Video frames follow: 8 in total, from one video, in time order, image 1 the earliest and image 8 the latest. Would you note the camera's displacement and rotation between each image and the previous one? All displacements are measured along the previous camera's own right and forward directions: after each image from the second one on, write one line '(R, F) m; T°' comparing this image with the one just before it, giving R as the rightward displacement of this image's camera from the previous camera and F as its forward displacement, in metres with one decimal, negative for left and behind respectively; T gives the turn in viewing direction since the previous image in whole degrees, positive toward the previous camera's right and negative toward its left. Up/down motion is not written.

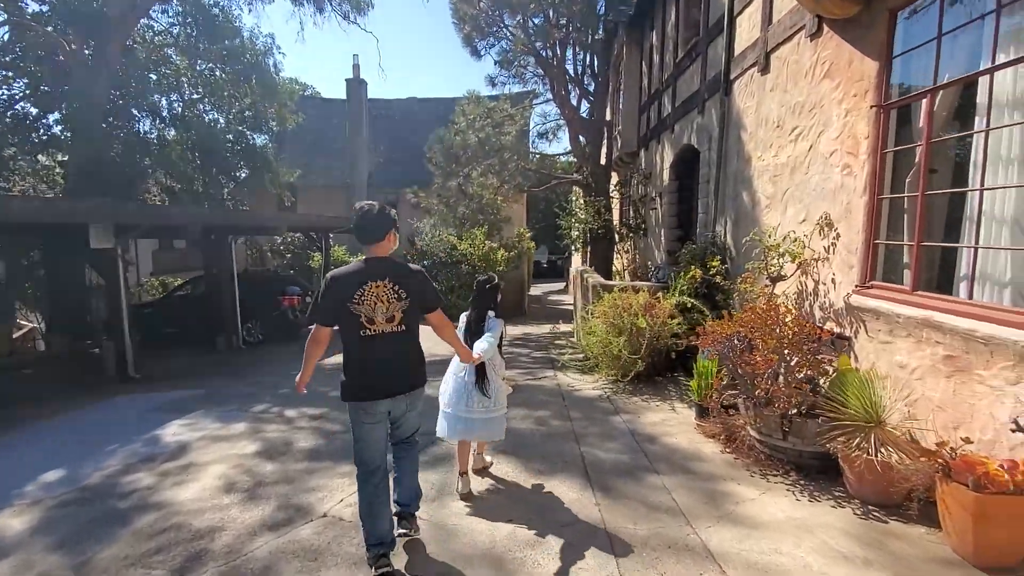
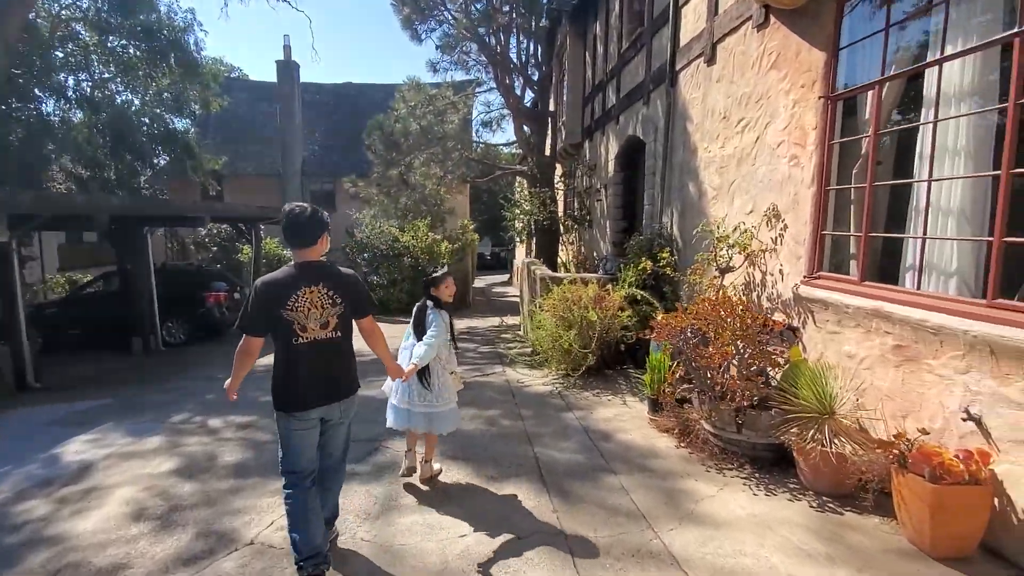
(0.0, +0.2) m; +6°
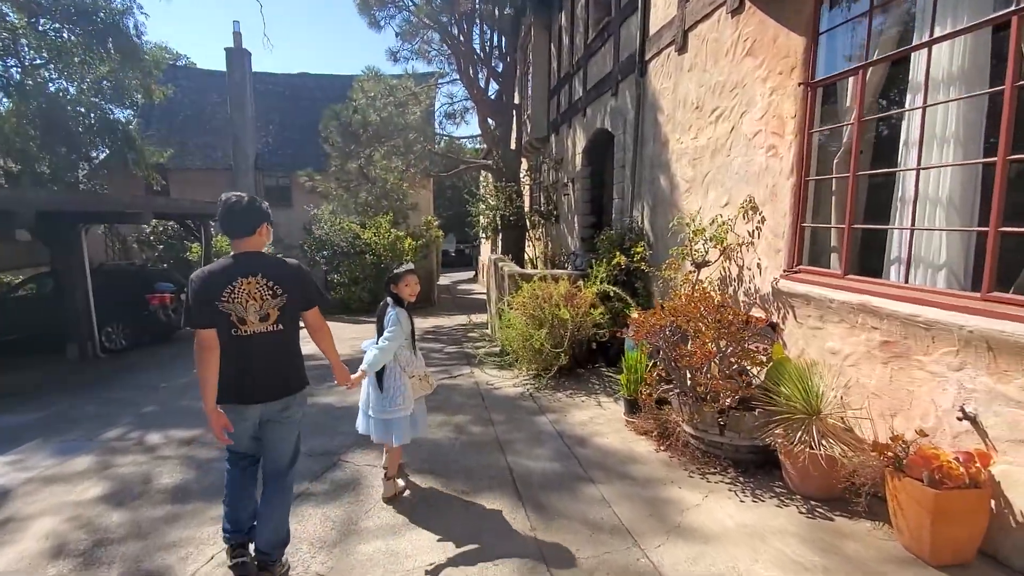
(0.0, +0.3) m; +4°
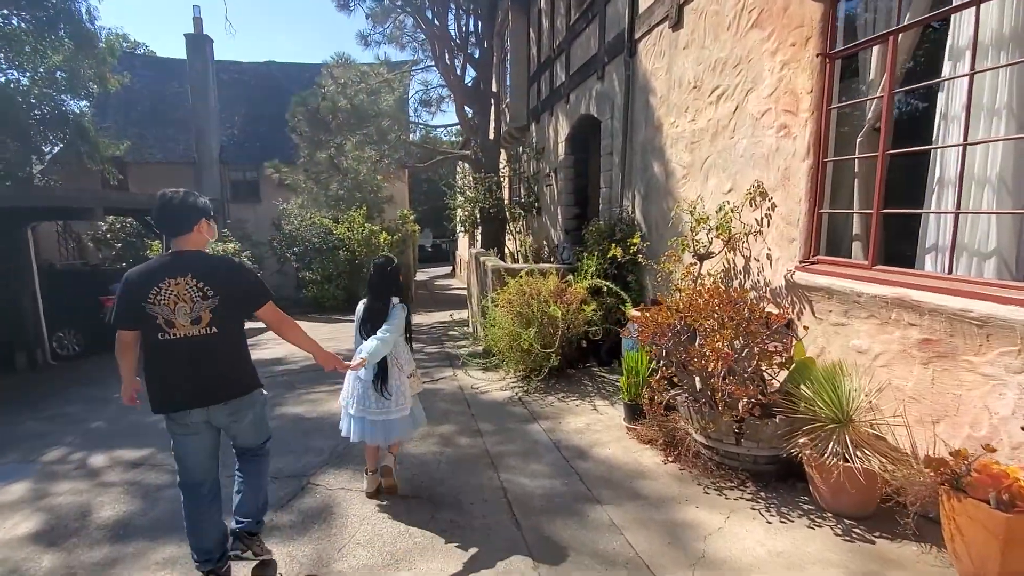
(-0.1, +0.4) m; +3°
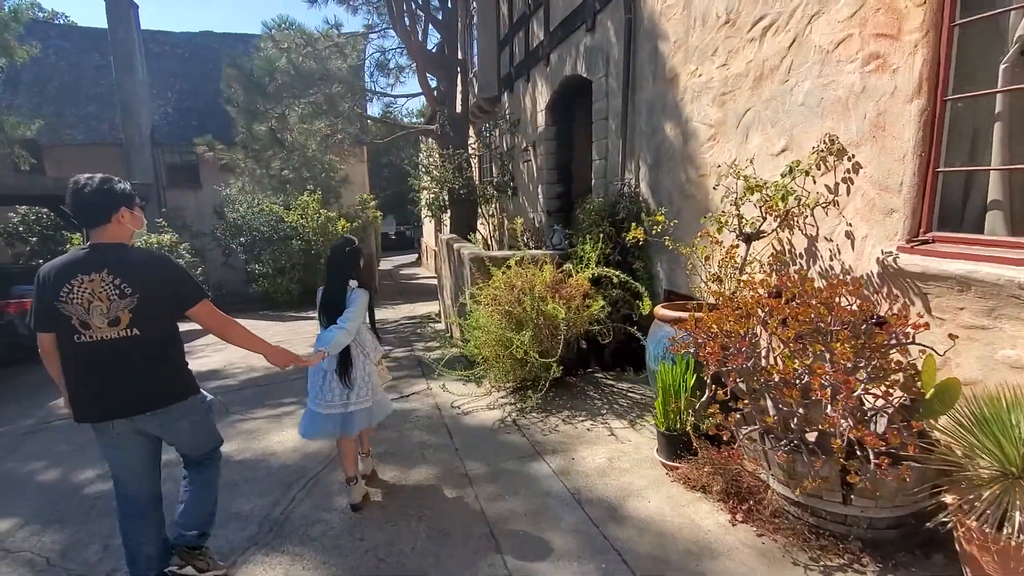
(-0.2, +1.1) m; +4°
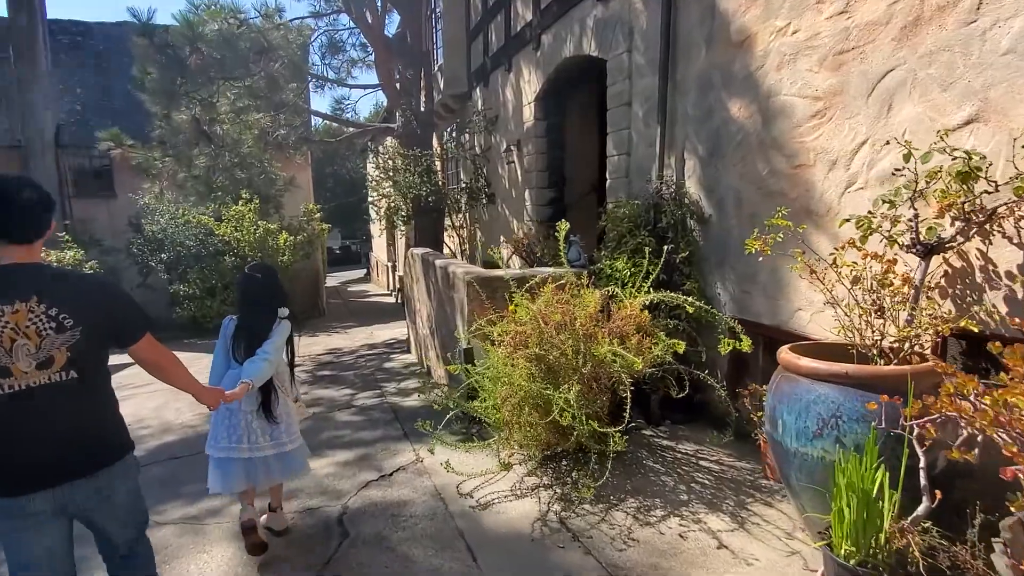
(-0.5, +1.3) m; +6°
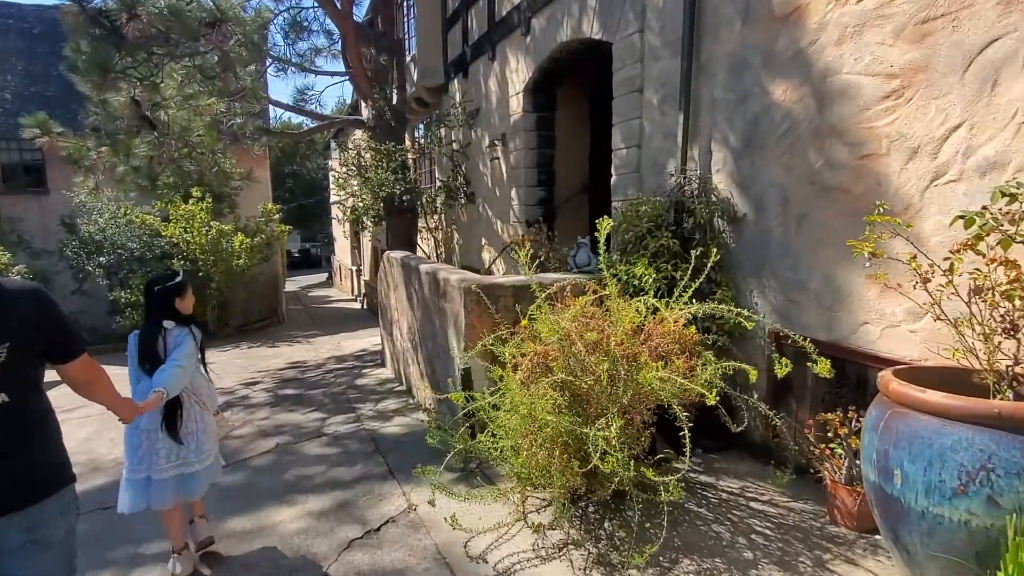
(-0.3, +0.6) m; +4°
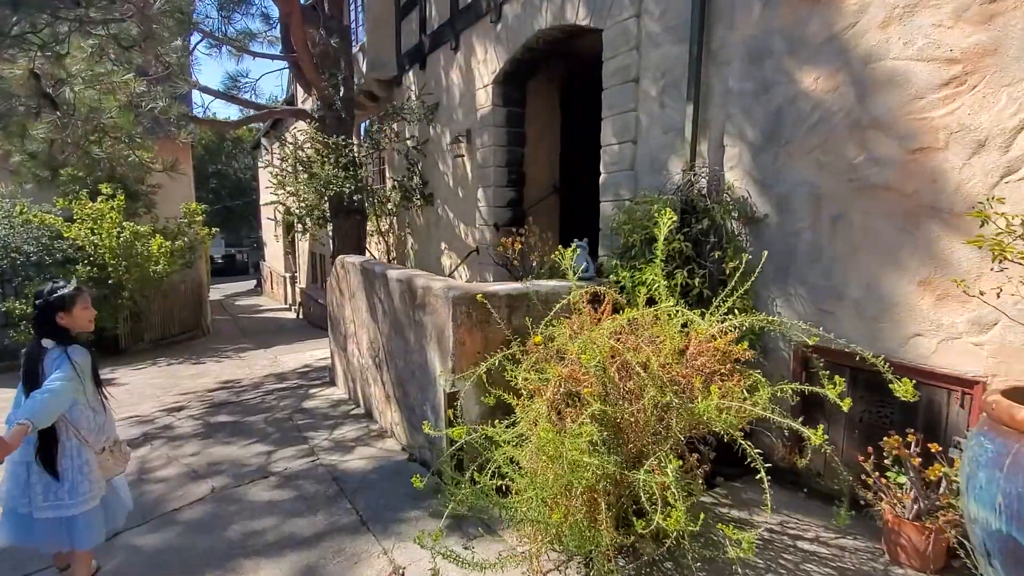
(-0.3, +0.5) m; +7°
